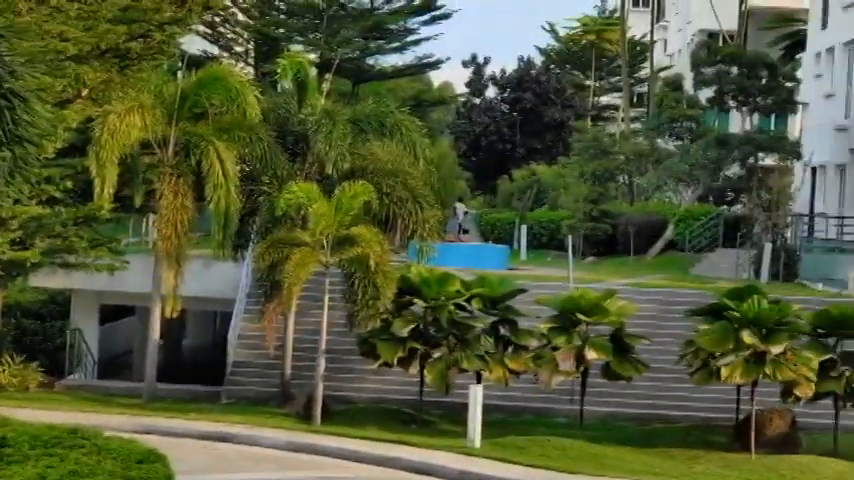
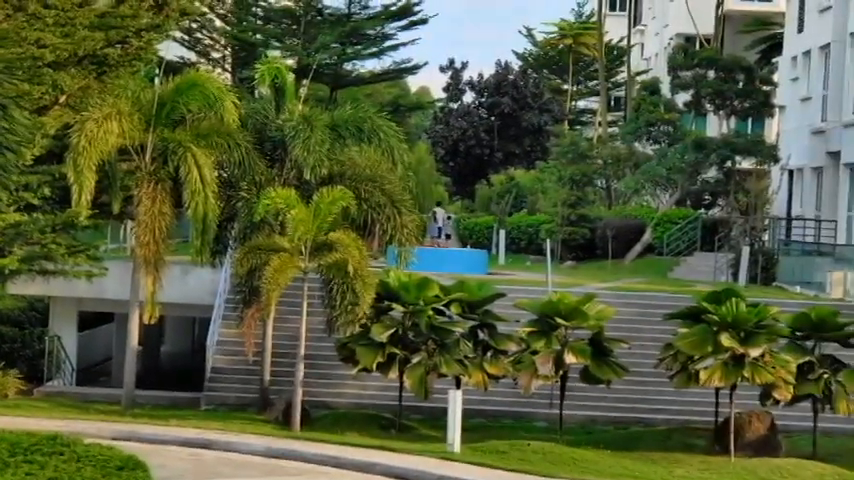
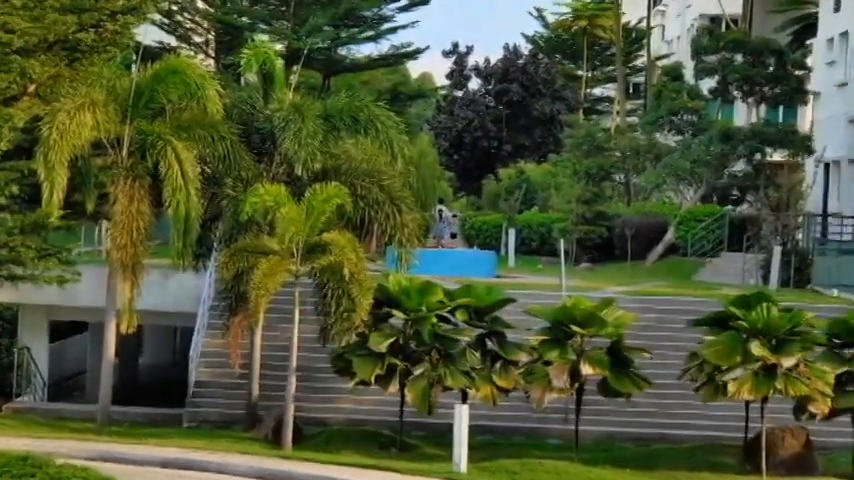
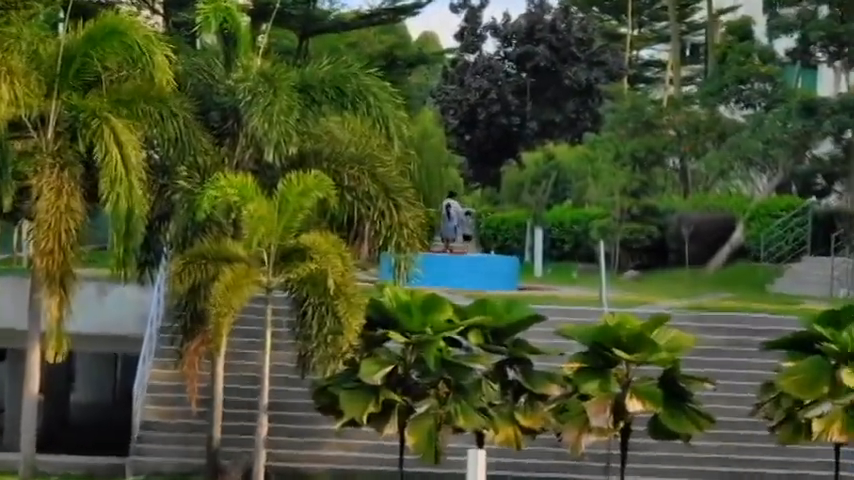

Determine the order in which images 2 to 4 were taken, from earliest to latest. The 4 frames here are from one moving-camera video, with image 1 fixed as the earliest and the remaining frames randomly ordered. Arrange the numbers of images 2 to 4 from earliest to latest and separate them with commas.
2, 3, 4
